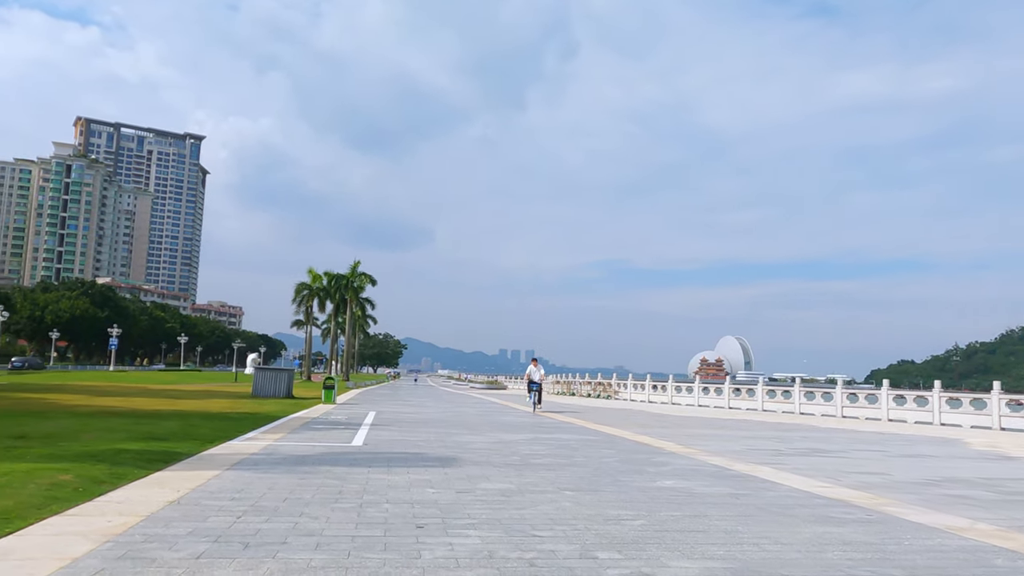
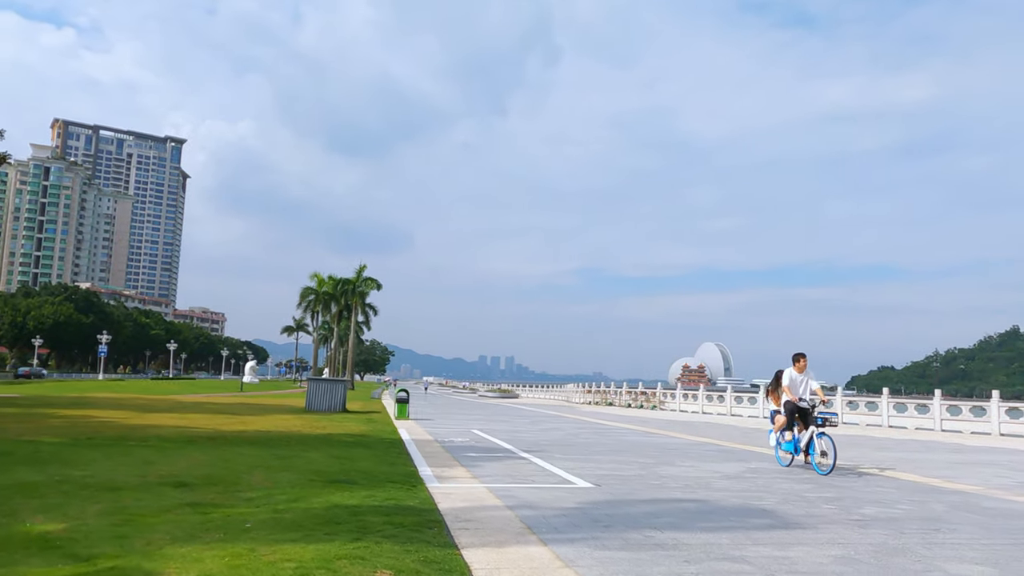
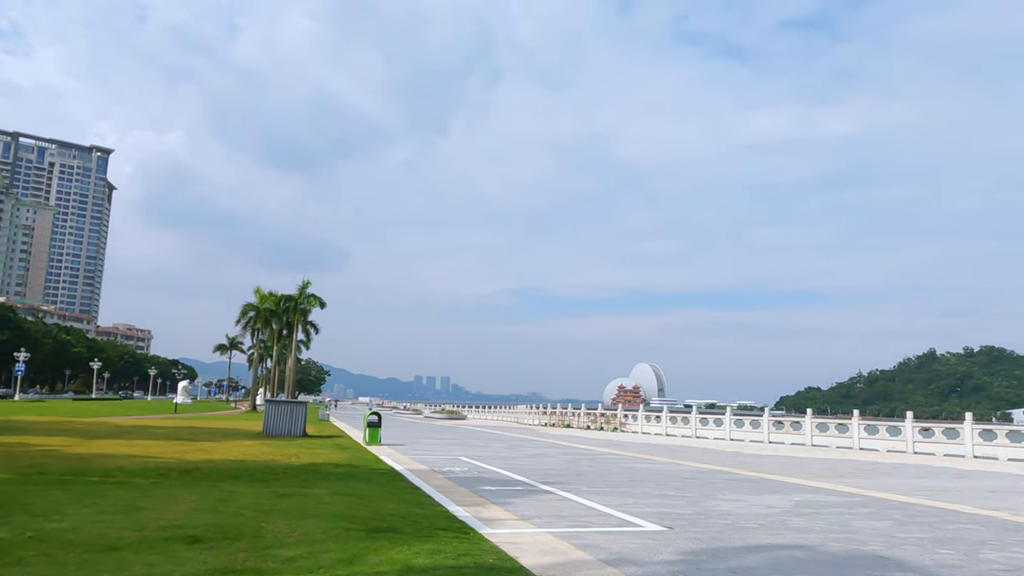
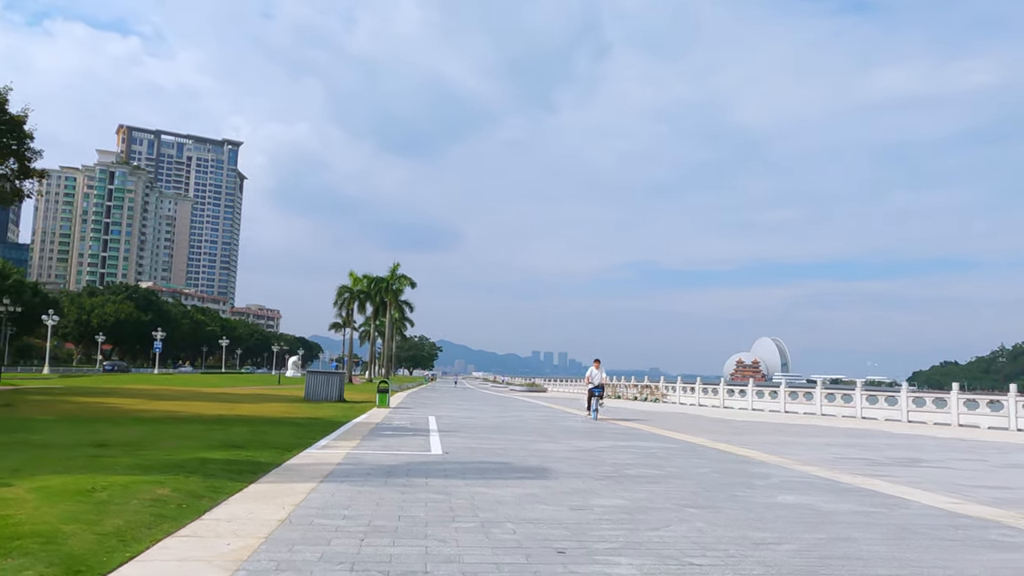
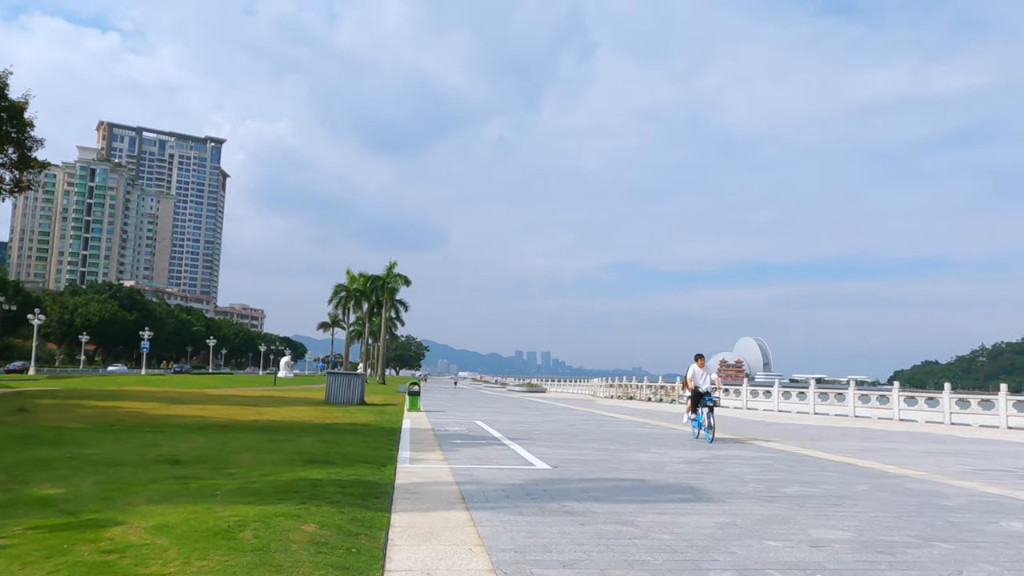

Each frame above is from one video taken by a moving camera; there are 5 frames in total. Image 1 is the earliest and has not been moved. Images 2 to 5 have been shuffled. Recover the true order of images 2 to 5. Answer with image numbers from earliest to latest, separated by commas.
4, 5, 2, 3
